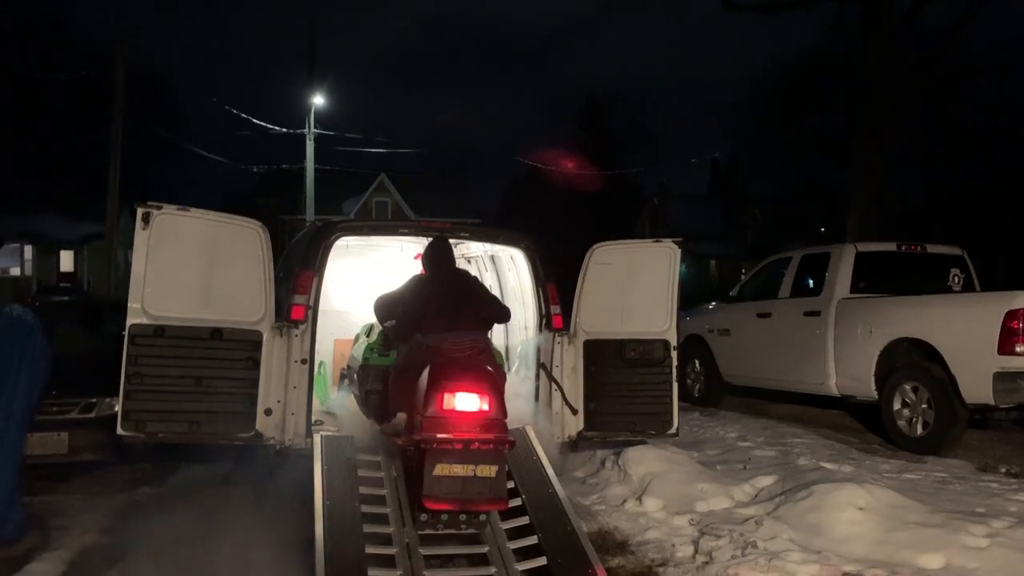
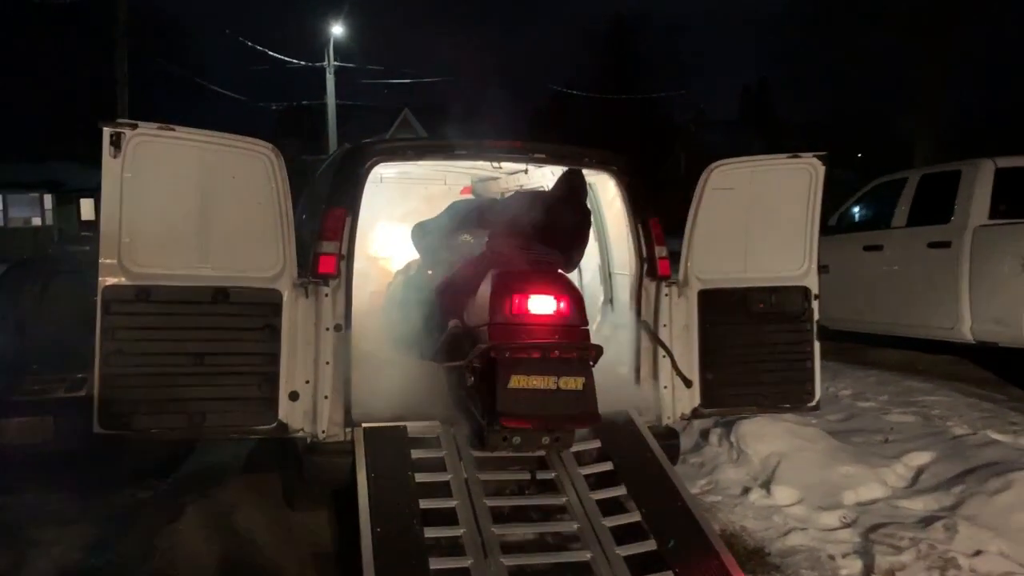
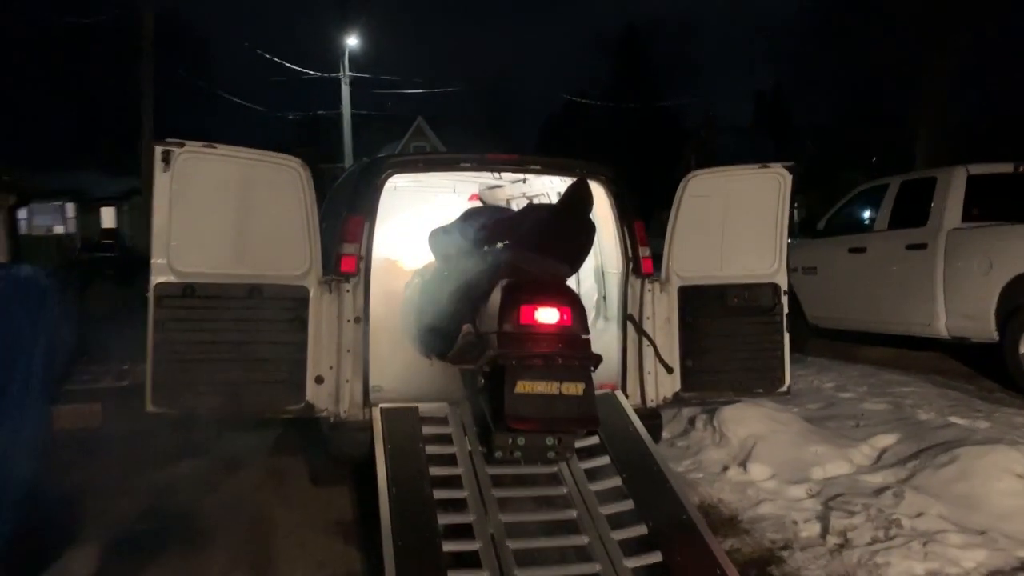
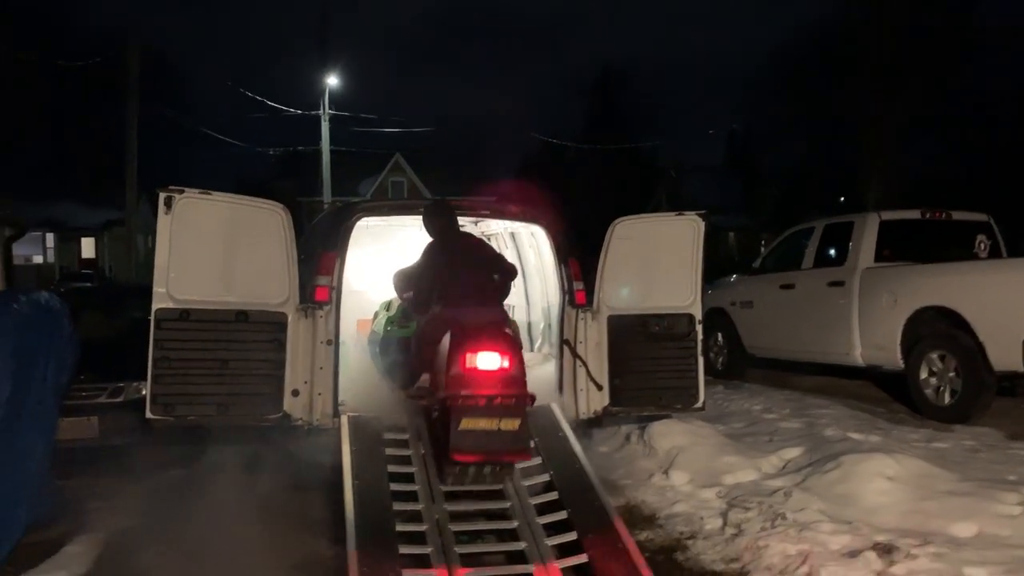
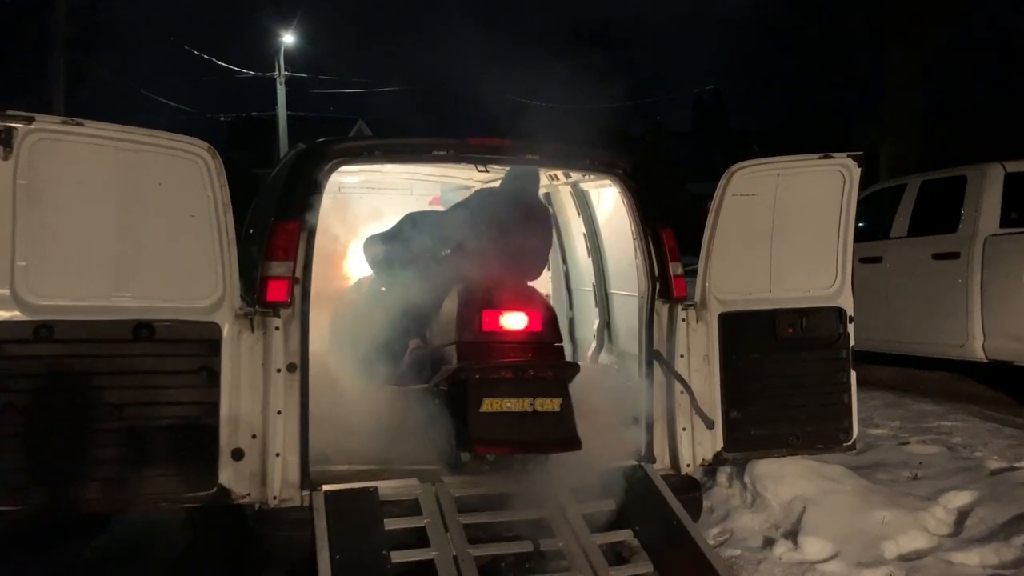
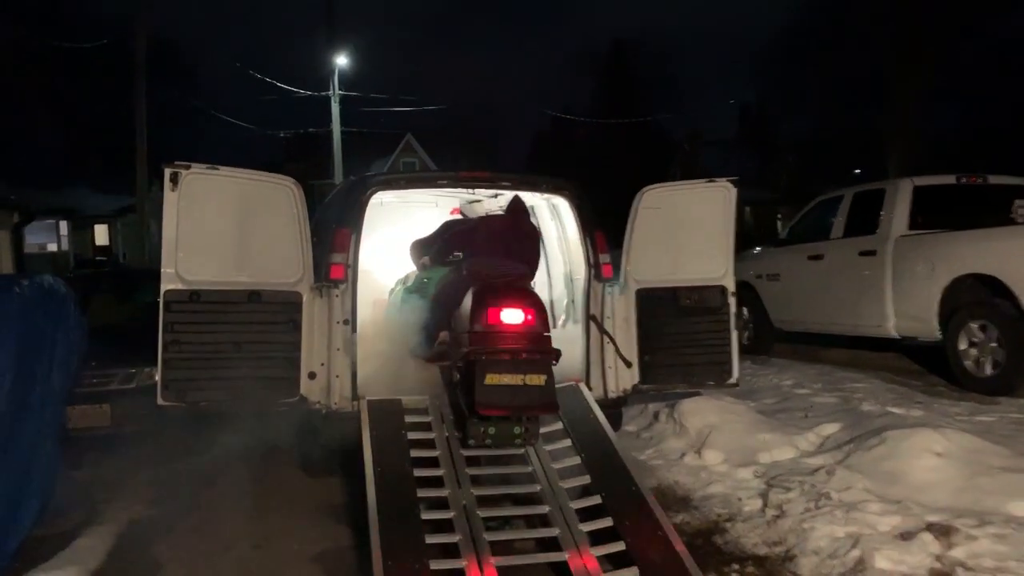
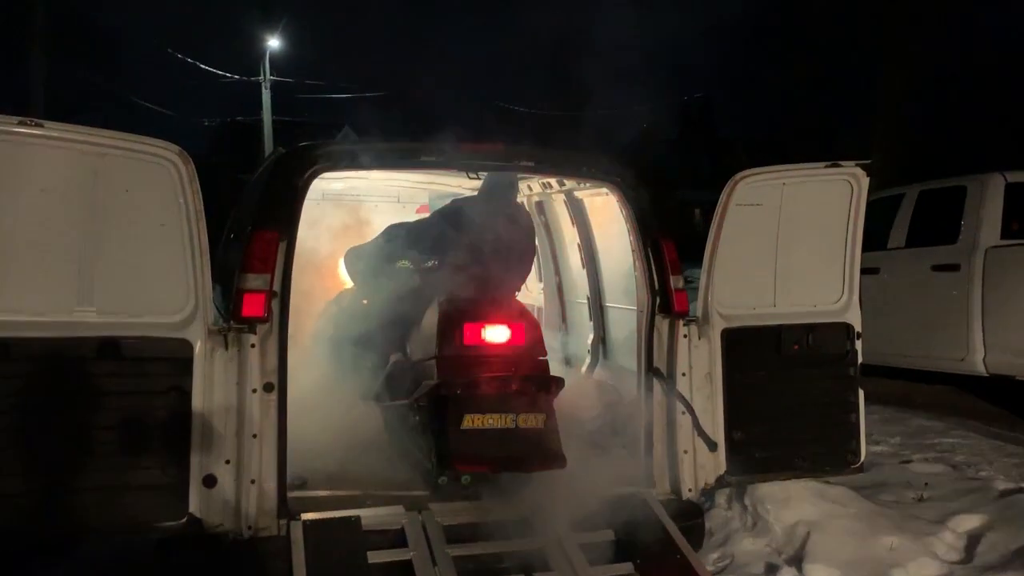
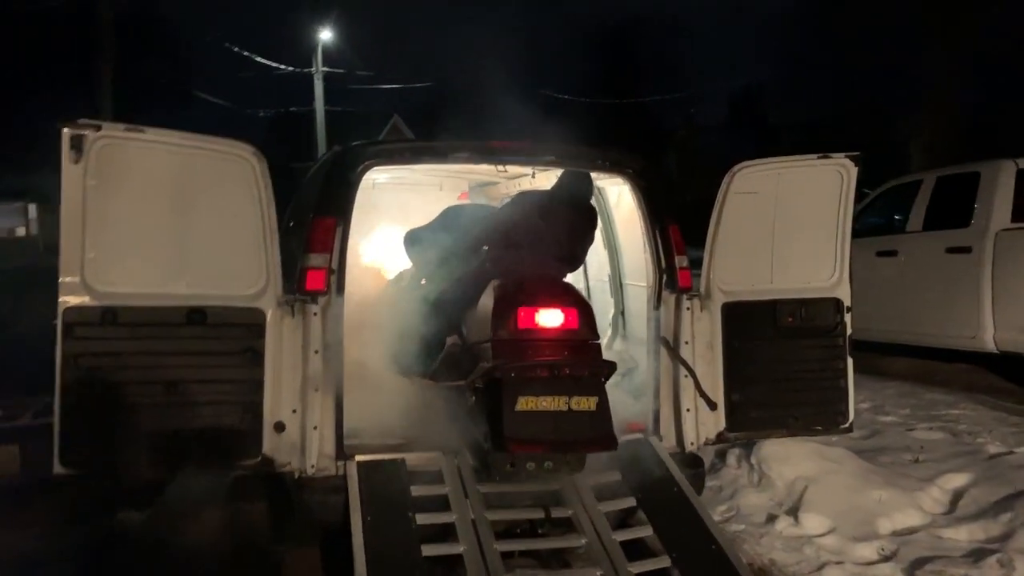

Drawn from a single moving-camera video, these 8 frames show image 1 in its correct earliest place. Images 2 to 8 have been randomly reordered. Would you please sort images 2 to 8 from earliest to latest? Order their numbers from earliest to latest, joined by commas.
4, 6, 3, 2, 8, 5, 7
